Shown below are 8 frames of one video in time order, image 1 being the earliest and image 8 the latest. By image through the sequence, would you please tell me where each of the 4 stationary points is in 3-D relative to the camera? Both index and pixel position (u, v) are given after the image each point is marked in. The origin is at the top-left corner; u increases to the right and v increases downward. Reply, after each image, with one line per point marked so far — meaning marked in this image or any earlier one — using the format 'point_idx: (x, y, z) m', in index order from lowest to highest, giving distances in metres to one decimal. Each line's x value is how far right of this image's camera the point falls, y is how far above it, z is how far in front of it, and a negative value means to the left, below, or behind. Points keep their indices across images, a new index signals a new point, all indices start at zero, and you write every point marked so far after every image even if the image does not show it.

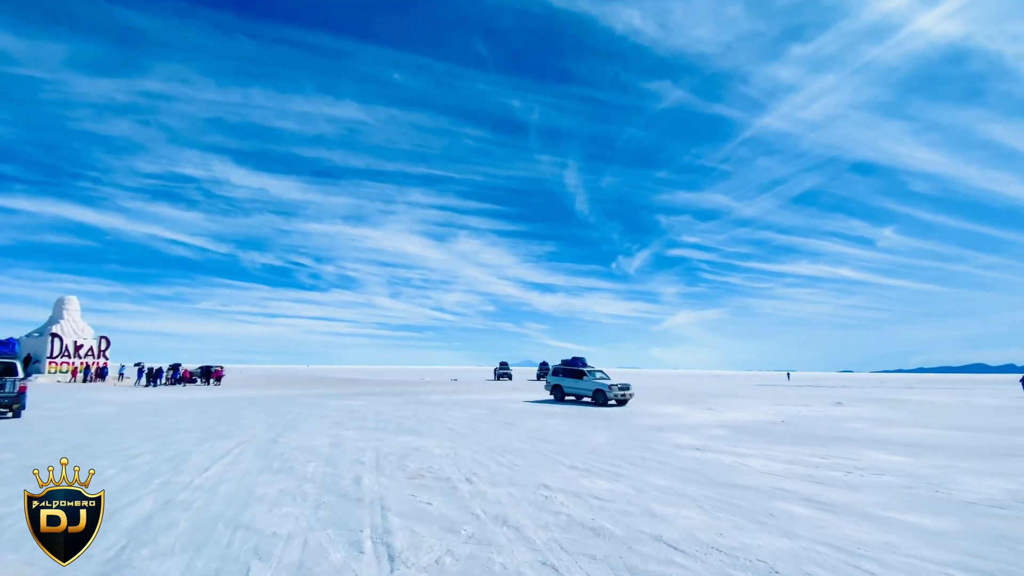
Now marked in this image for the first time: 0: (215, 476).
0: (-6.0, -3.7, +9.5) m
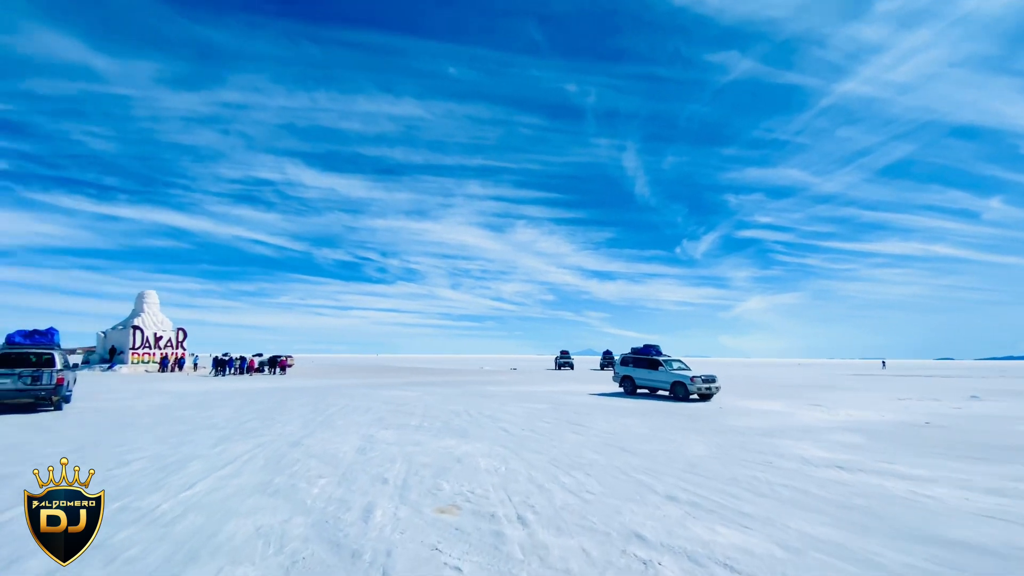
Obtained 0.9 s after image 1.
0: (-4.9, -3.2, +7.2) m
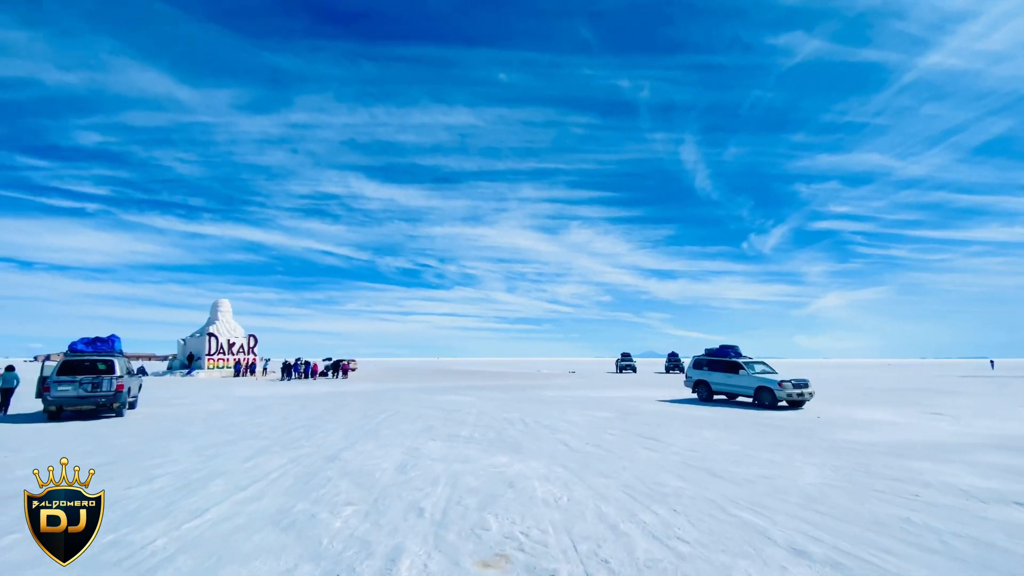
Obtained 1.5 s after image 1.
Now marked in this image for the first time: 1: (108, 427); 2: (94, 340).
0: (-4.1, -3.1, +6.1) m
1: (-12.3, -4.3, +14.5) m
2: (-15.8, -2.0, +18.0) m
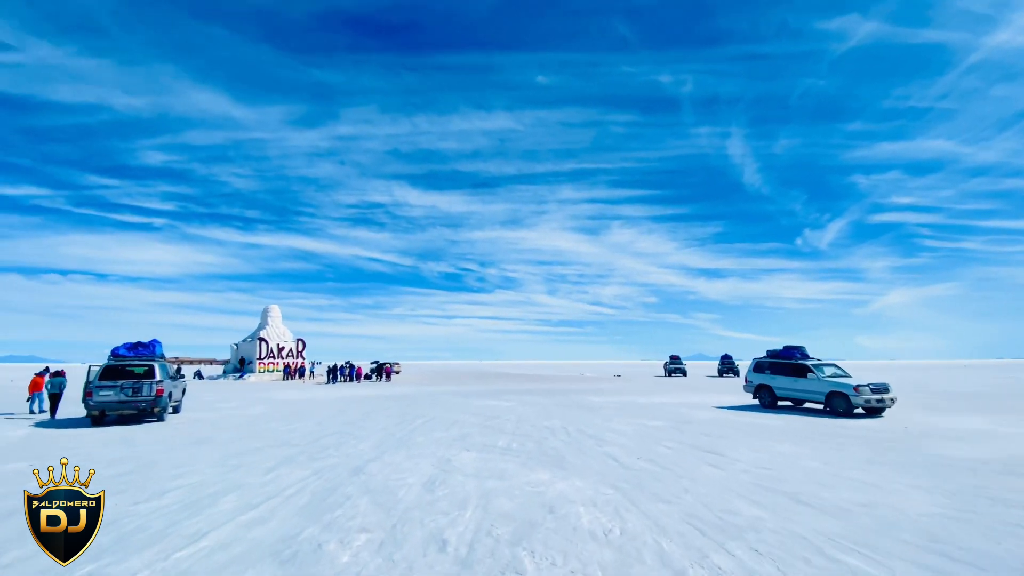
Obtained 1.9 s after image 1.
0: (-3.7, -3.0, +5.3) m
1: (-11.1, -4.4, +14.3) m
2: (-14.3, -2.2, +18.1) m
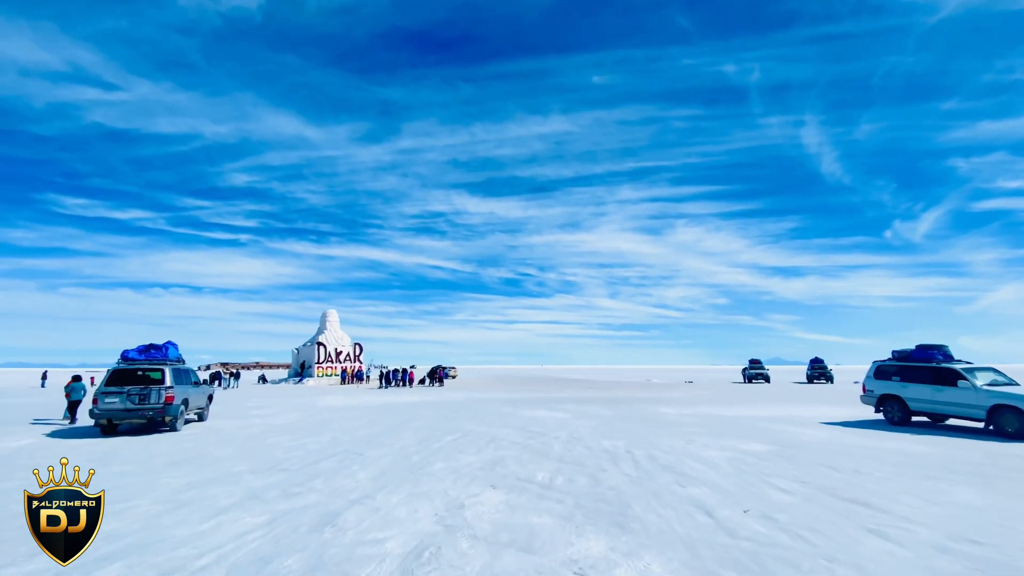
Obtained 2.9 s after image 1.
0: (-3.7, -2.6, +2.5) m
1: (-9.9, -4.2, +12.5) m
2: (-12.7, -2.1, +16.6) m
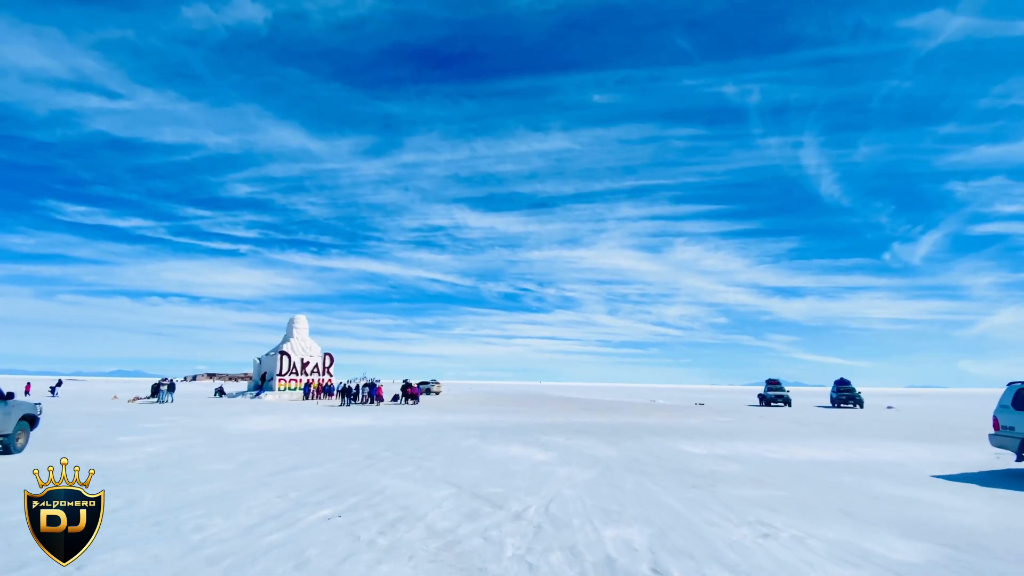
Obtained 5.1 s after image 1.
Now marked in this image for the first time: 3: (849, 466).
0: (-4.8, -1.4, -3.6) m
1: (-11.1, -3.2, +6.3) m
2: (-13.8, -1.2, +10.5) m
3: (+9.2, -4.8, +13.1) m
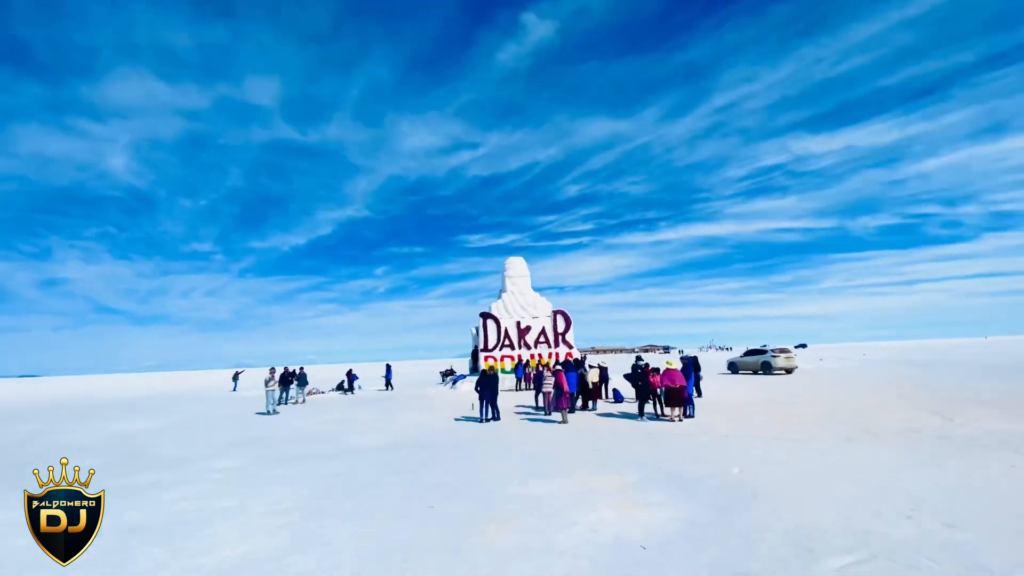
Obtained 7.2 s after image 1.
0: (-21.2, +0.3, -23.2) m
1: (-19.6, -1.3, -11.6) m
2: (-19.4, +0.8, -6.6) m
3: (+0.5, +0.8, -19.0) m
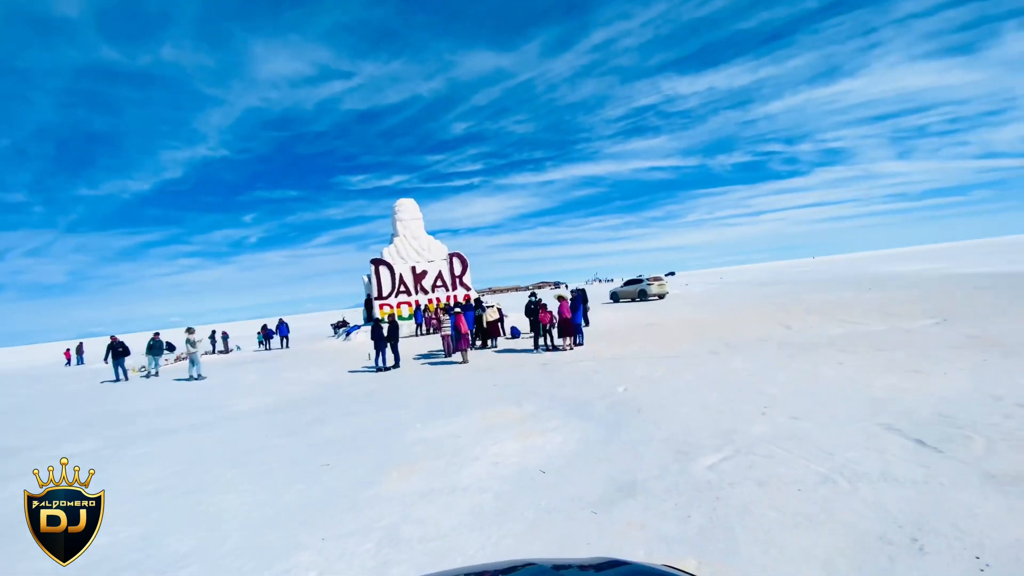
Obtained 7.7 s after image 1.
0: (-15.4, -3.8, -27.4) m
1: (-16.4, -3.9, -15.7) m
2: (-17.4, -1.3, -11.0) m
3: (+4.7, -1.4, -18.7) m
